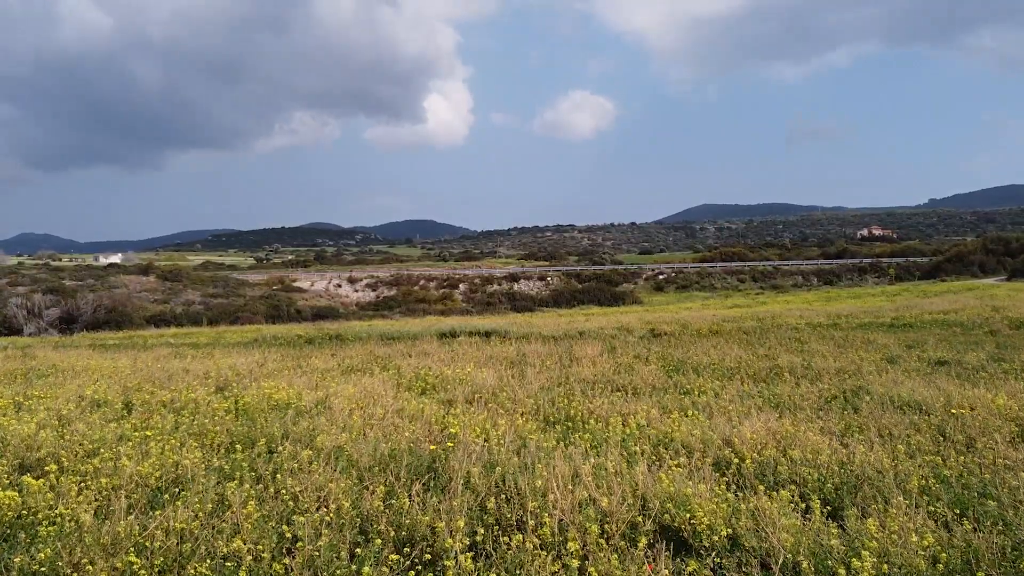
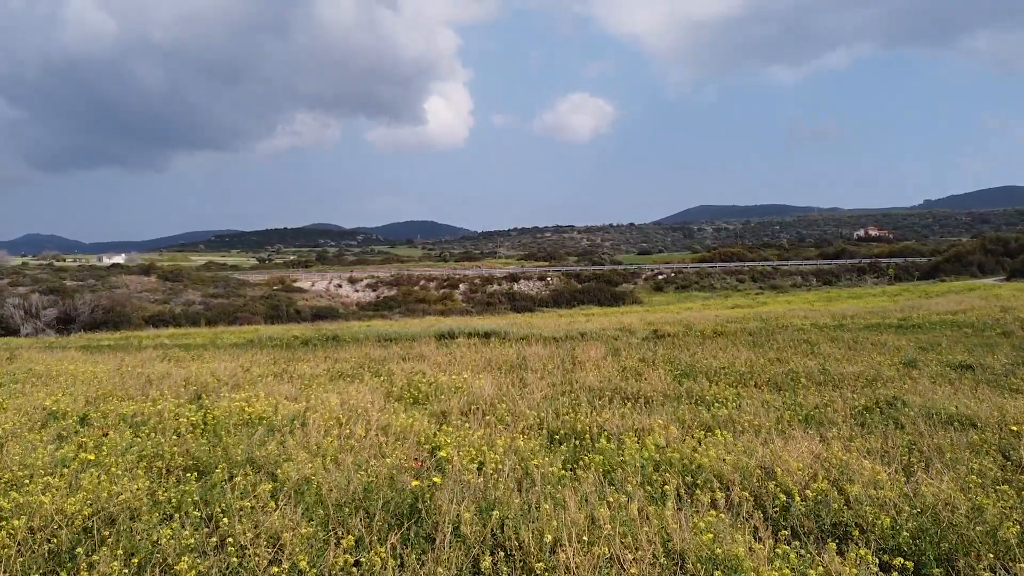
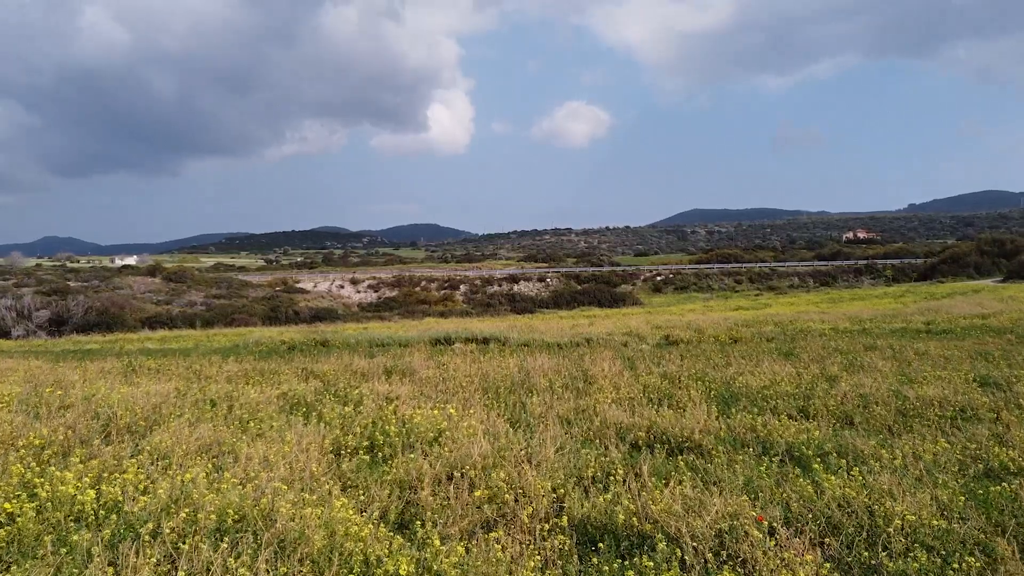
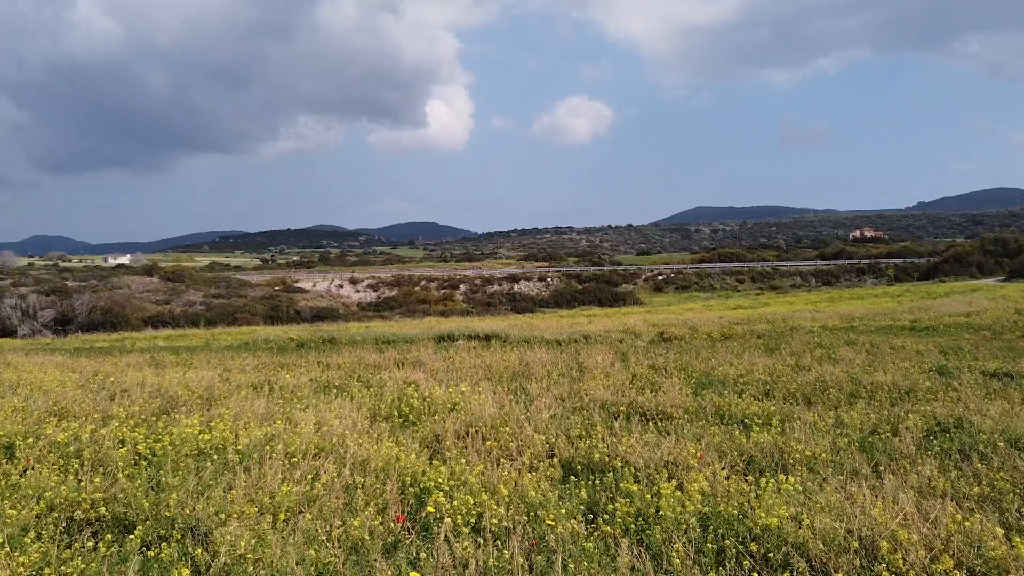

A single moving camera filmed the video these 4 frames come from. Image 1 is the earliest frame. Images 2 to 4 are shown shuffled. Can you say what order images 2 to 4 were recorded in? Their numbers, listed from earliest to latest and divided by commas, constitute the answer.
2, 4, 3
